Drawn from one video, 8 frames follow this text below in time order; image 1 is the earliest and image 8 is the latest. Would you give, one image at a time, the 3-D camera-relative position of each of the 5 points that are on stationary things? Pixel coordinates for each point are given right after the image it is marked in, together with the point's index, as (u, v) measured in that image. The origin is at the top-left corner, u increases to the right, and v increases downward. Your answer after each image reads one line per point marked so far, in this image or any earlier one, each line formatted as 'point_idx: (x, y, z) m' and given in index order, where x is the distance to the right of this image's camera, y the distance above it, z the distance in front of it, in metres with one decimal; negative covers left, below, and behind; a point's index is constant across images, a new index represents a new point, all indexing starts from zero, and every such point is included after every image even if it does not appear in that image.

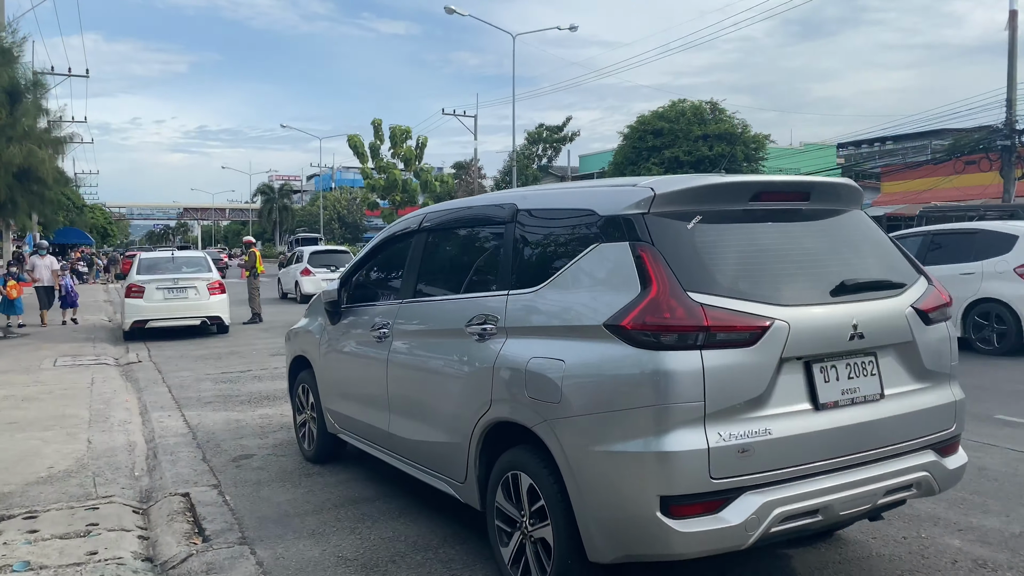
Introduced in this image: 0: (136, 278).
0: (-6.3, +0.2, +14.2) m
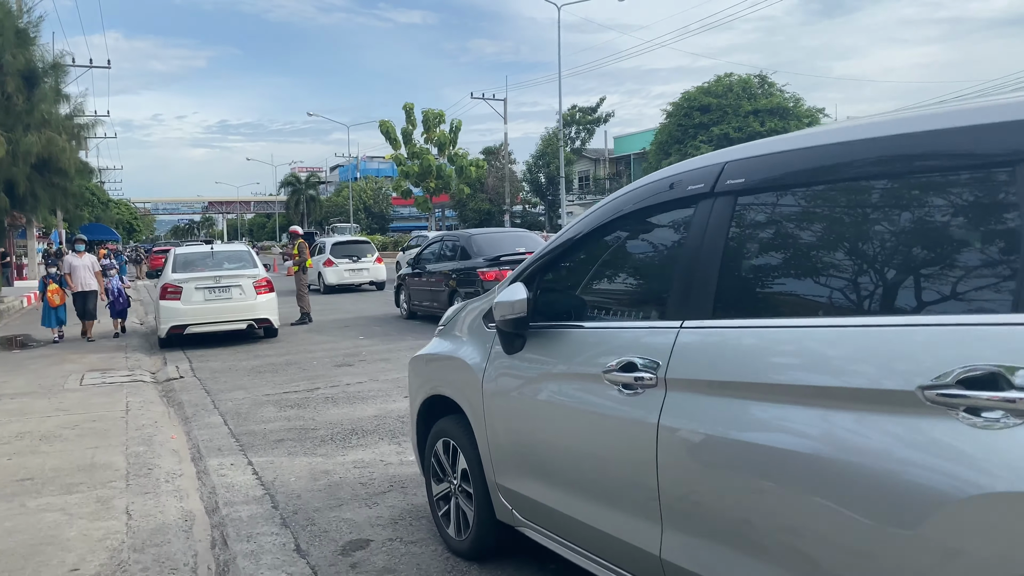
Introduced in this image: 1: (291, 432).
0: (-4.9, +0.2, +12.3) m
1: (-1.7, -1.1, +6.6) m
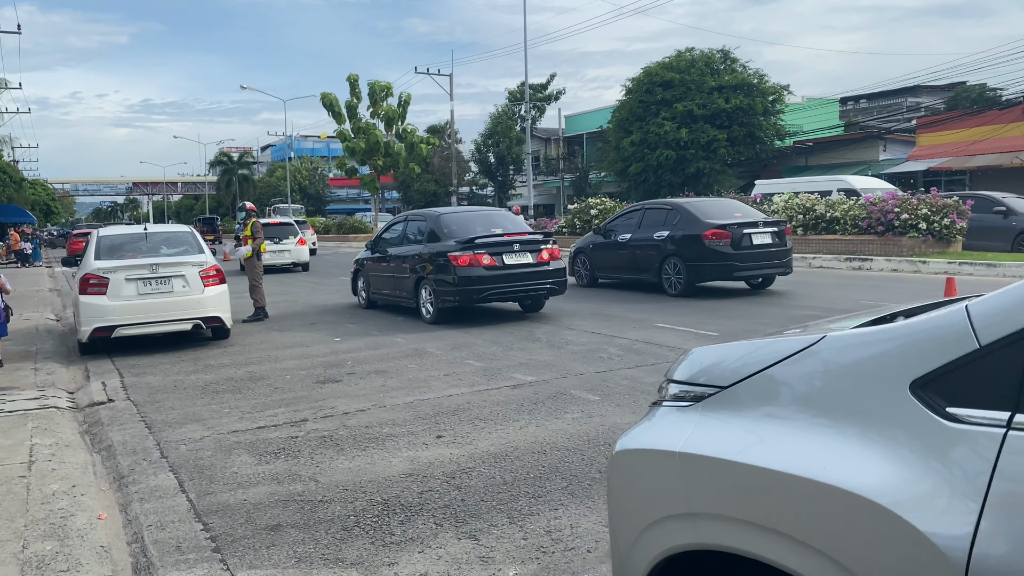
0: (-4.8, +0.3, +9.7) m
1: (-1.1, -1.1, +4.3) m
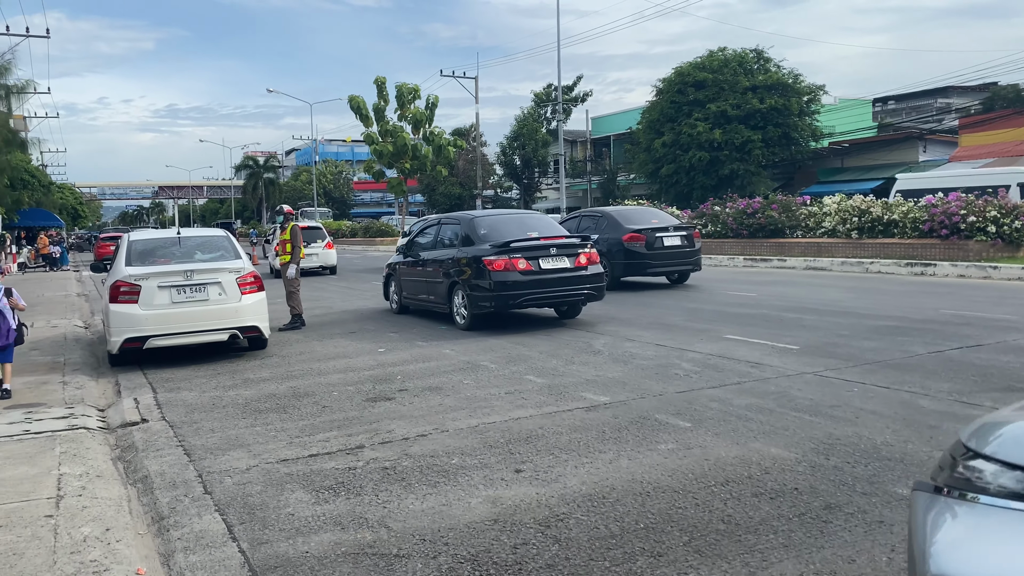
0: (-4.2, +0.2, +9.2) m
1: (-0.7, -1.2, +3.6) m
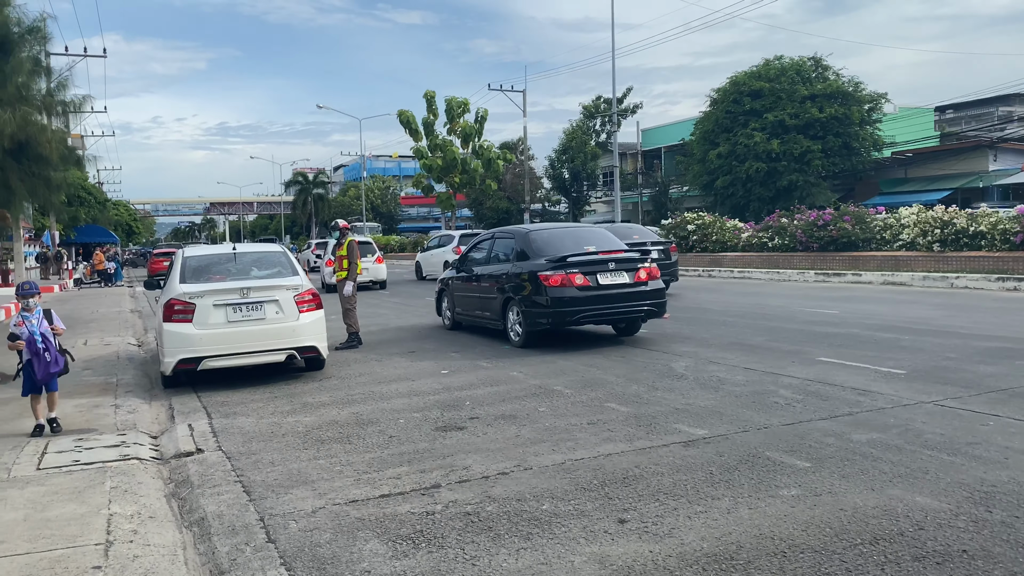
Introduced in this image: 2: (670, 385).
0: (-3.4, 0.0, +8.8) m
1: (-0.2, -1.3, +3.0) m
2: (+1.4, -0.9, +7.6) m
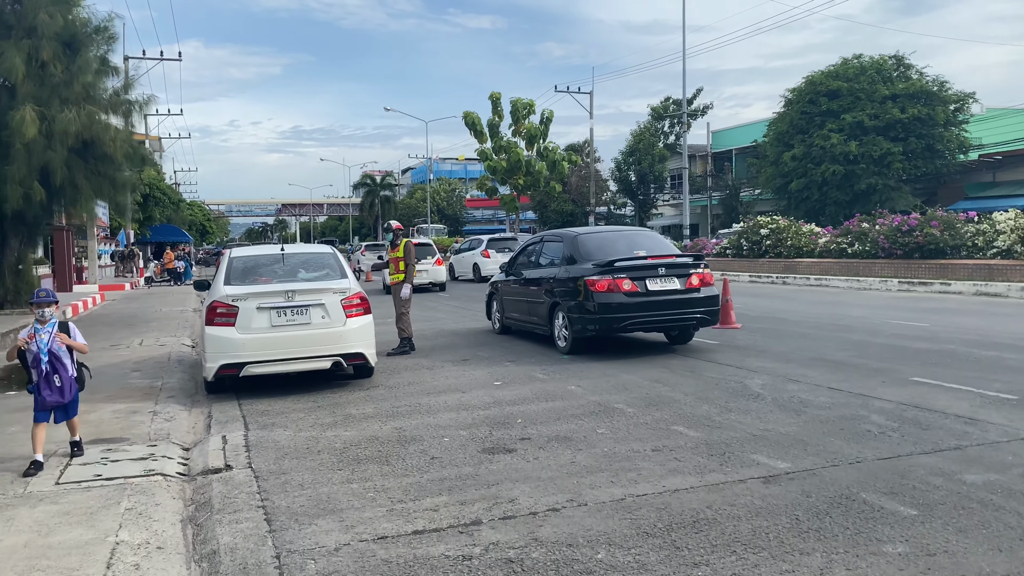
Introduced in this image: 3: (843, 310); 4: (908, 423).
0: (-2.8, 0.0, +8.4) m
1: (-0.1, -1.3, +2.4) m
2: (+1.9, -1.0, +6.8) m
3: (+5.4, -0.4, +13.9) m
4: (+2.8, -1.0, +6.0) m
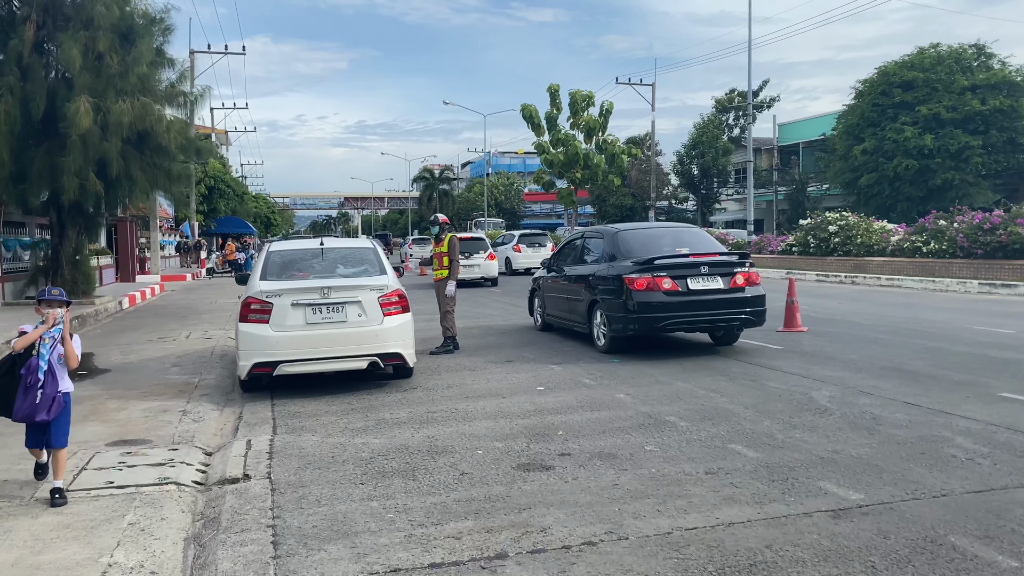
0: (-2.4, 0.0, +8.1) m
1: (-0.1, -1.3, +1.9) m
2: (+2.2, -1.0, +6.2) m
3: (+6.2, -0.4, +13.0) m
4: (+3.0, -1.0, +5.3) m
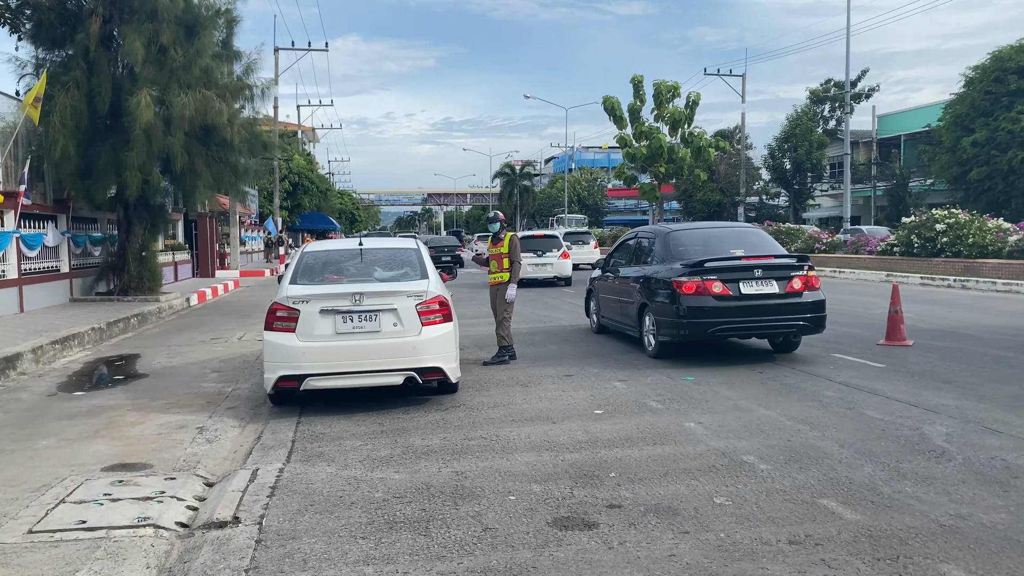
0: (-1.9, 0.0, +7.3) m
1: (-0.3, -1.4, +1.0) m
2: (+2.4, -1.1, +5.0) m
3: (+7.1, -0.5, +11.3) m
4: (+3.2, -1.1, +4.0) m
